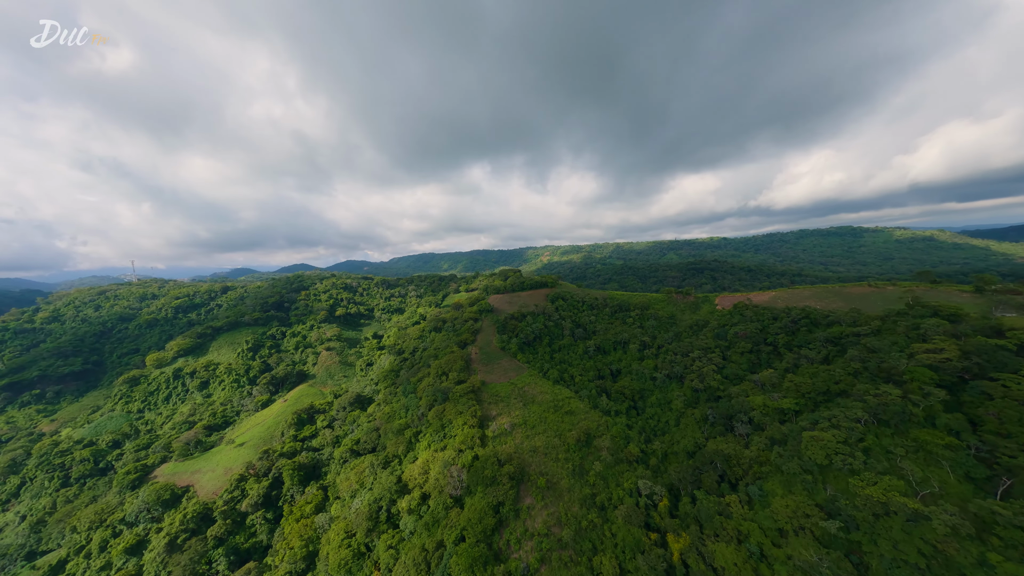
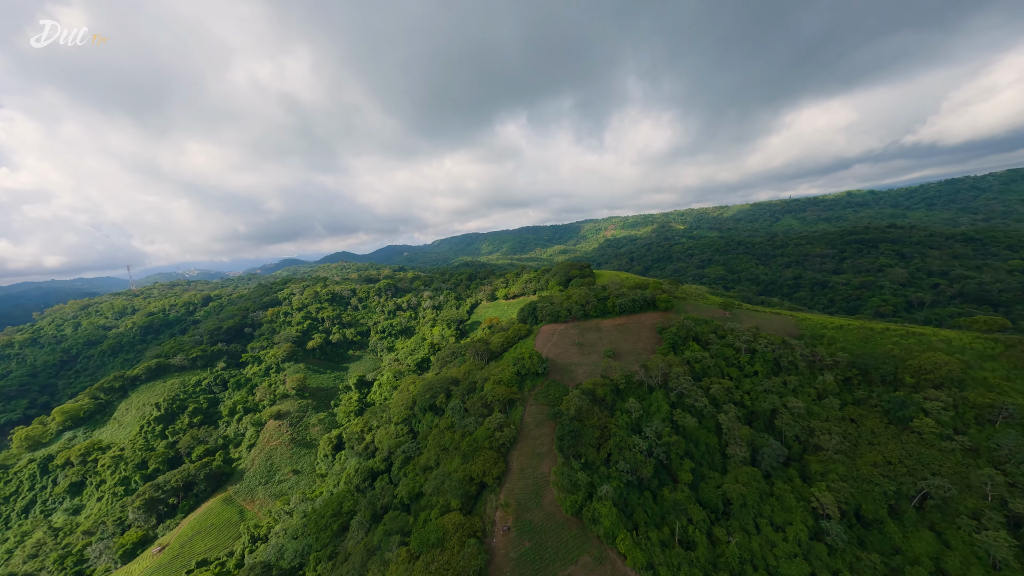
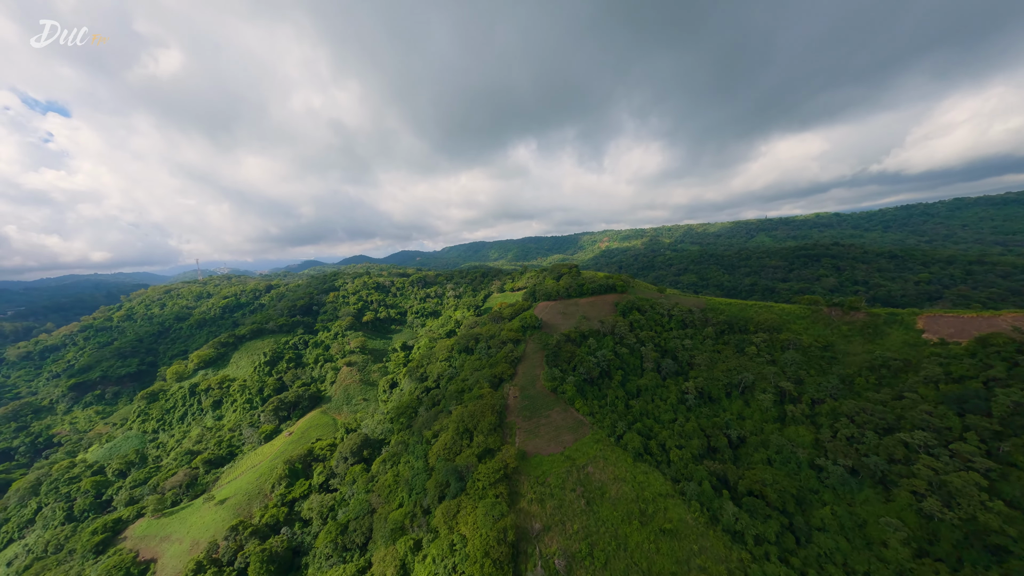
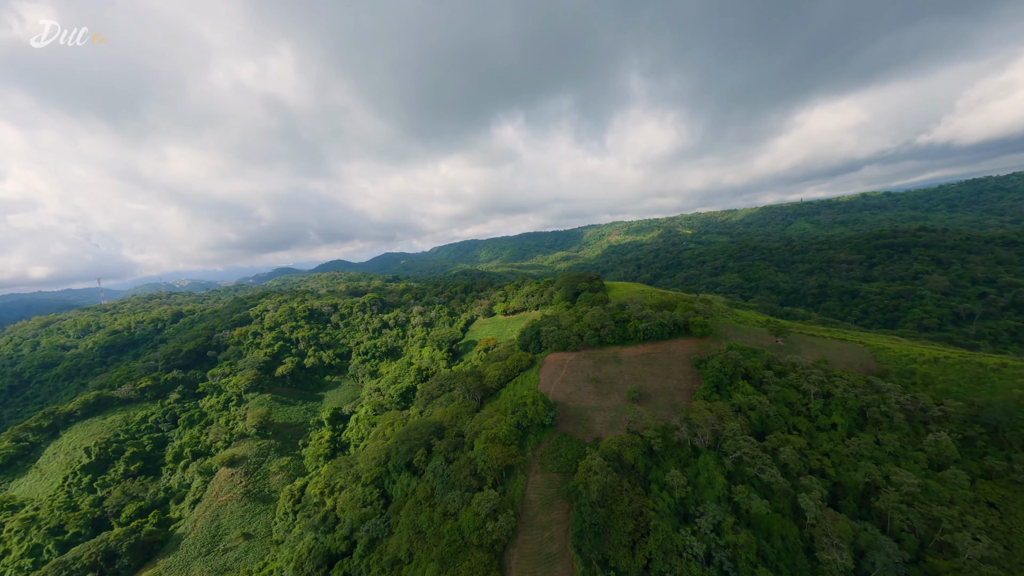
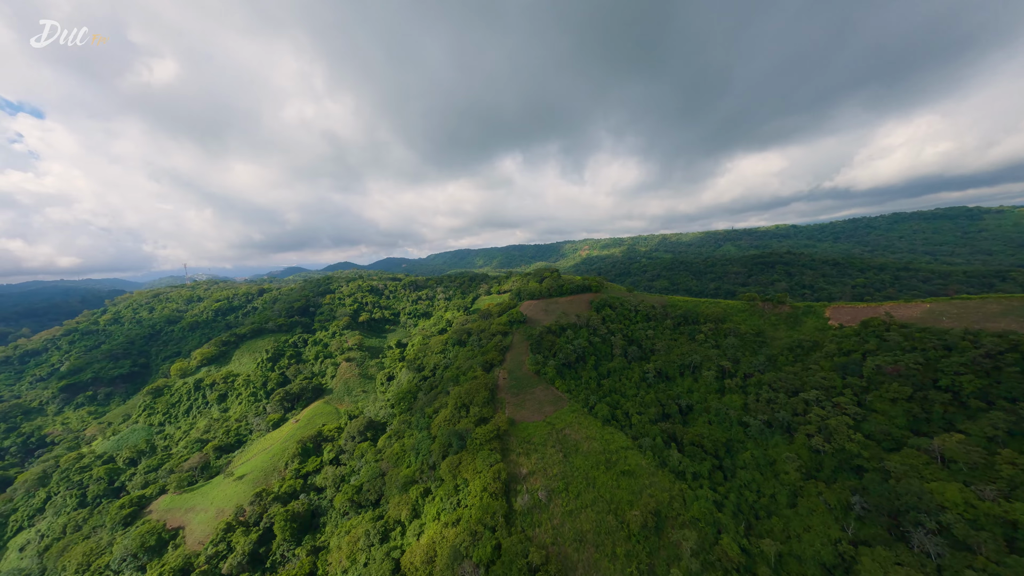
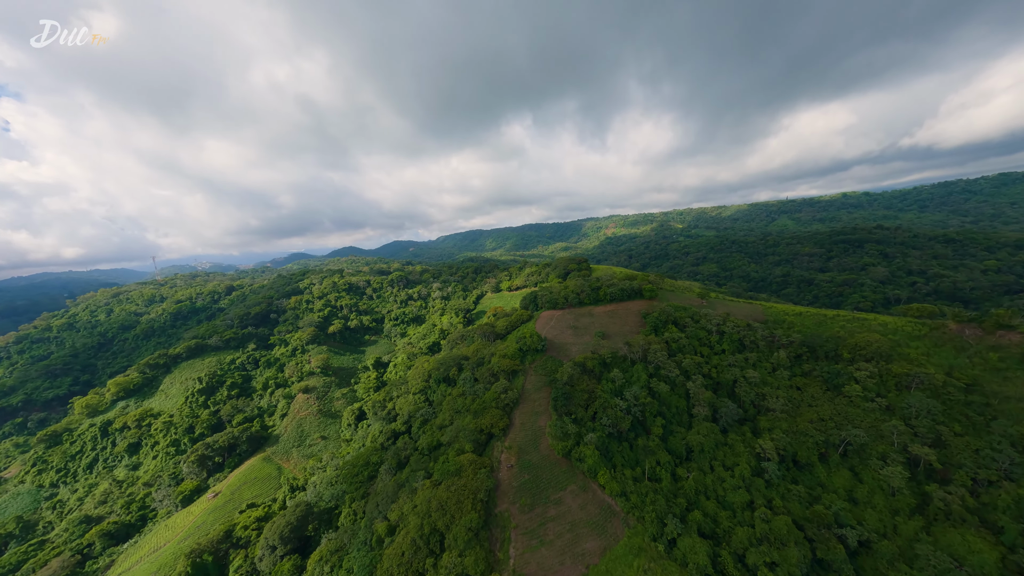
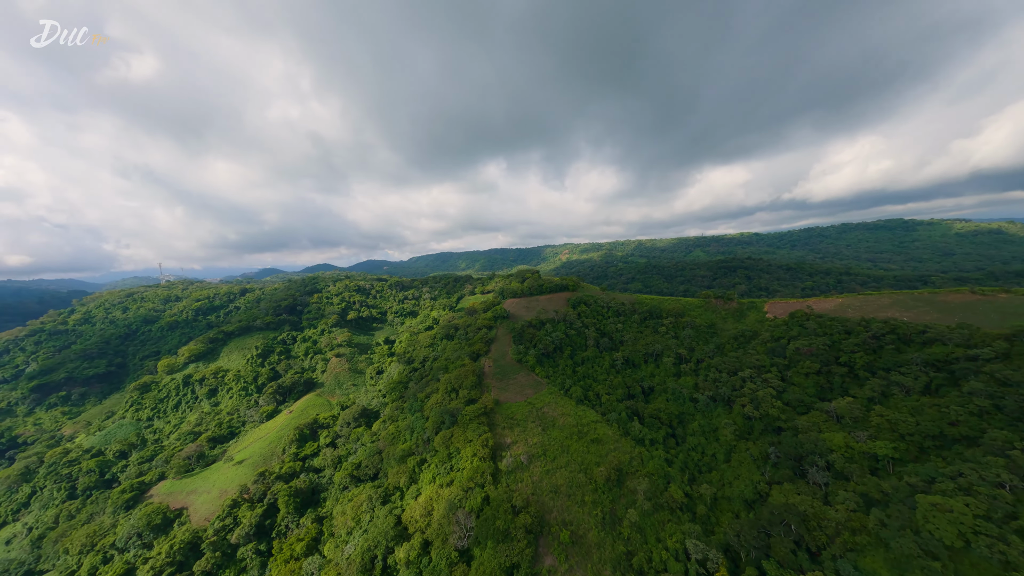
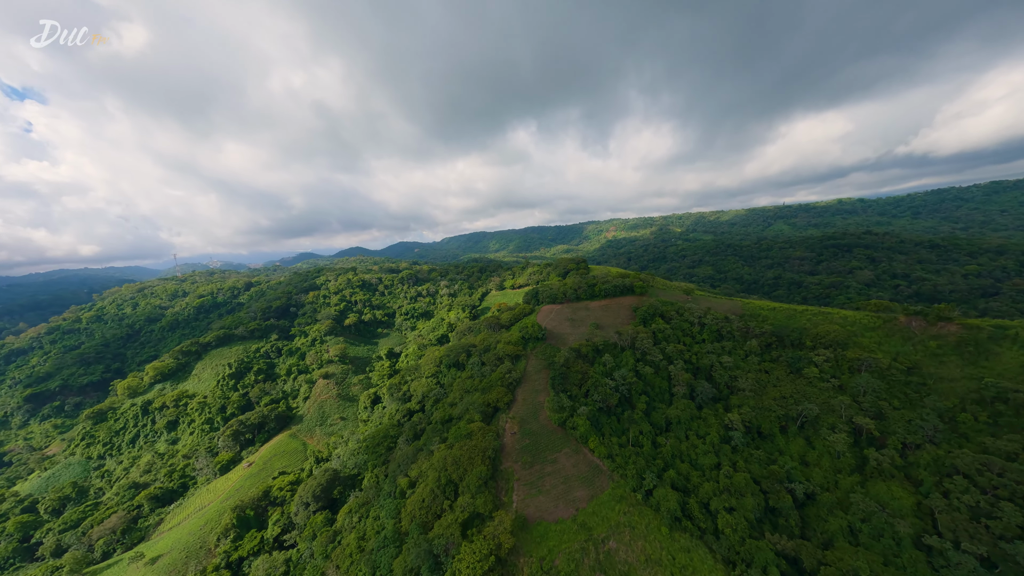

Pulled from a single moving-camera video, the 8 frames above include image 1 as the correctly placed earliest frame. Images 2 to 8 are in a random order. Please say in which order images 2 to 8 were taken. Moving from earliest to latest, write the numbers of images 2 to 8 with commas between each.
7, 5, 3, 8, 6, 2, 4
